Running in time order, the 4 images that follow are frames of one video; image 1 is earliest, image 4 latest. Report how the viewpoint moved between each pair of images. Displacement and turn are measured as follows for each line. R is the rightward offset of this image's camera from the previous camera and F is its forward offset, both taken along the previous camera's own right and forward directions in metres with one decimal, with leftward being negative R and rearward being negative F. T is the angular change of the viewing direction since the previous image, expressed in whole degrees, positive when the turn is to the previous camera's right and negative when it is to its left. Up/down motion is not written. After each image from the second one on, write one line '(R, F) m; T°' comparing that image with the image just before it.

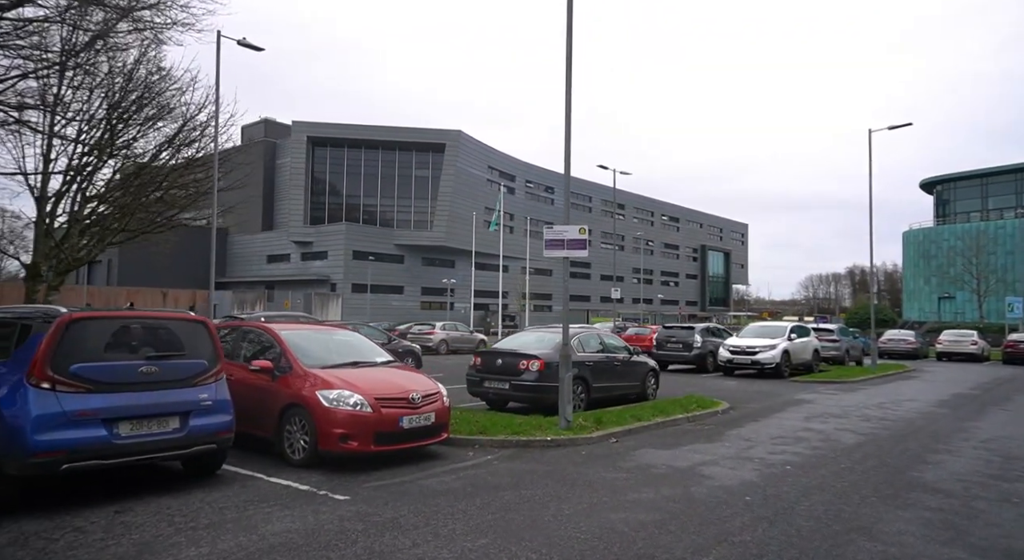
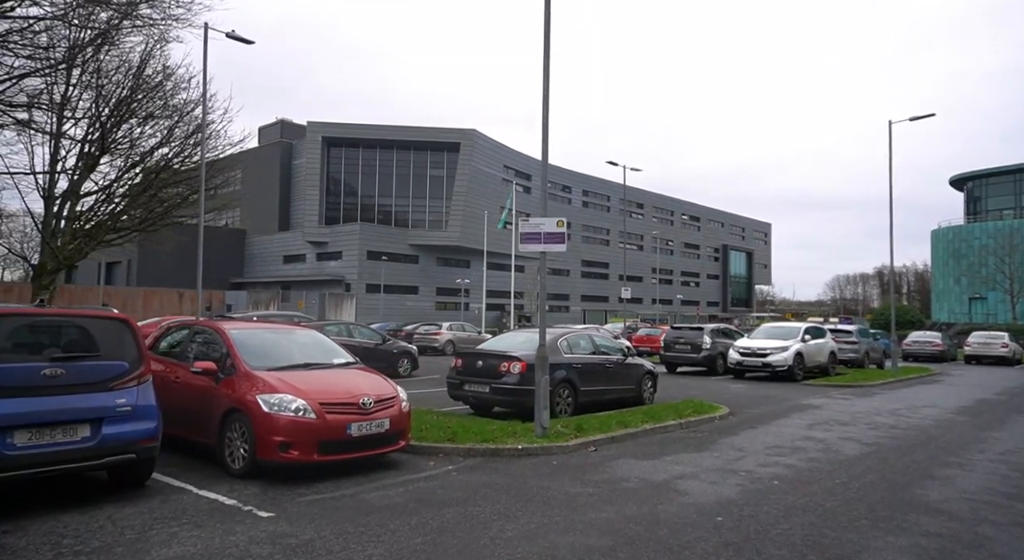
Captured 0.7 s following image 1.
(+0.6, +0.5) m; -2°
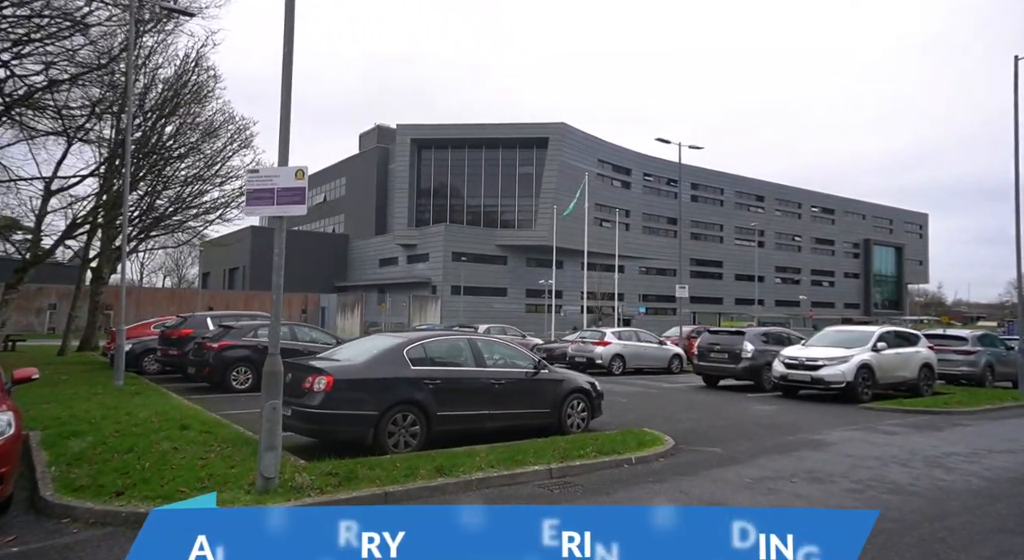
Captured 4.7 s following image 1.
(+3.4, +3.0) m; -12°
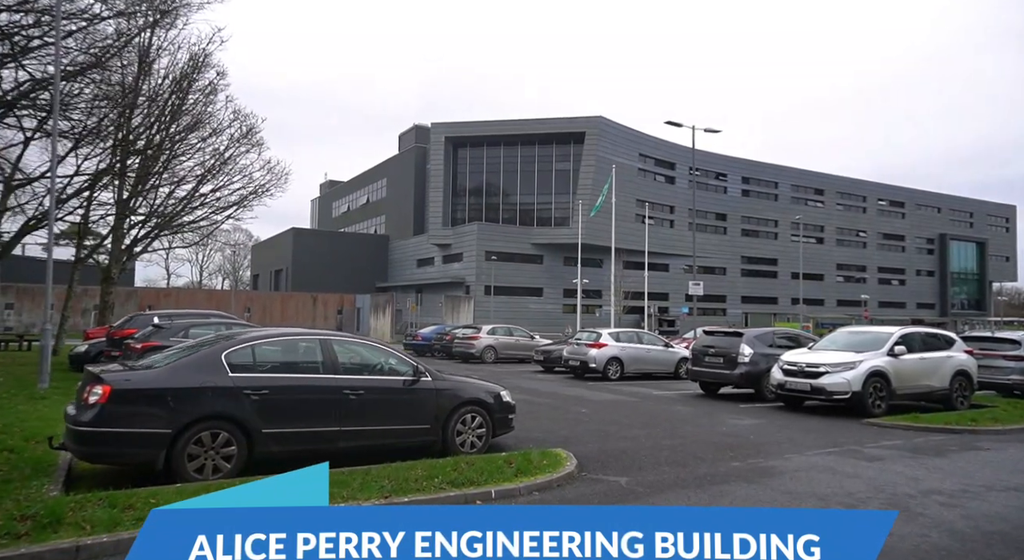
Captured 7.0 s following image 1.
(+2.0, +1.6) m; -5°
